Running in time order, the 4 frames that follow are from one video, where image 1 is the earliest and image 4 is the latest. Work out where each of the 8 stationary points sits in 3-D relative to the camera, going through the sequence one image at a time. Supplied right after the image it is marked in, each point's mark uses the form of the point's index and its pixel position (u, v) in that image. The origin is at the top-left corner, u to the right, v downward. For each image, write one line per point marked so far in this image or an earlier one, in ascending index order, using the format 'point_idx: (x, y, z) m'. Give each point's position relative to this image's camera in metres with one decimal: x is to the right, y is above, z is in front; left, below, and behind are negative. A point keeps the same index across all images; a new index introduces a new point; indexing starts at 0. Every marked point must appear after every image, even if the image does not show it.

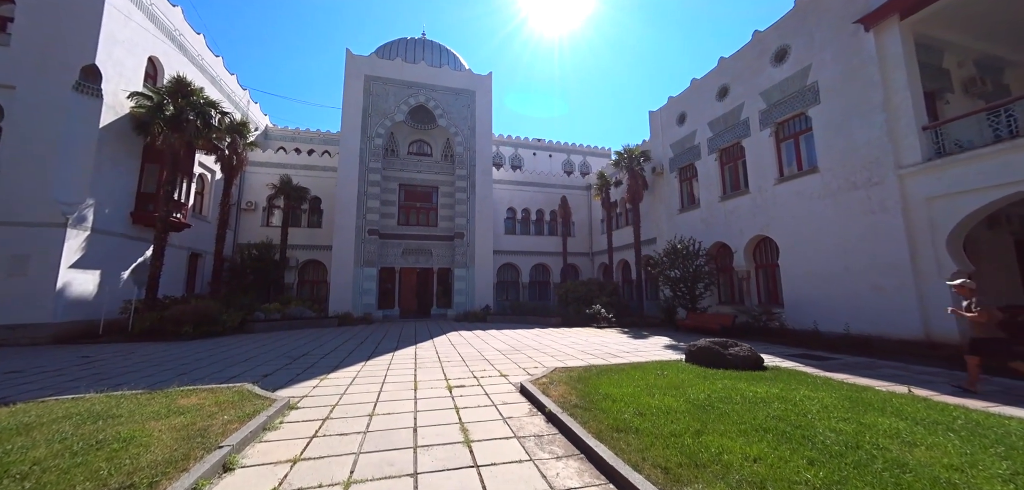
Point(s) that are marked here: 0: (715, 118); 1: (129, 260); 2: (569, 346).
0: (+7.3, +4.6, +13.2) m
1: (-12.3, -0.5, +11.6) m
2: (+1.4, -2.4, +8.7) m
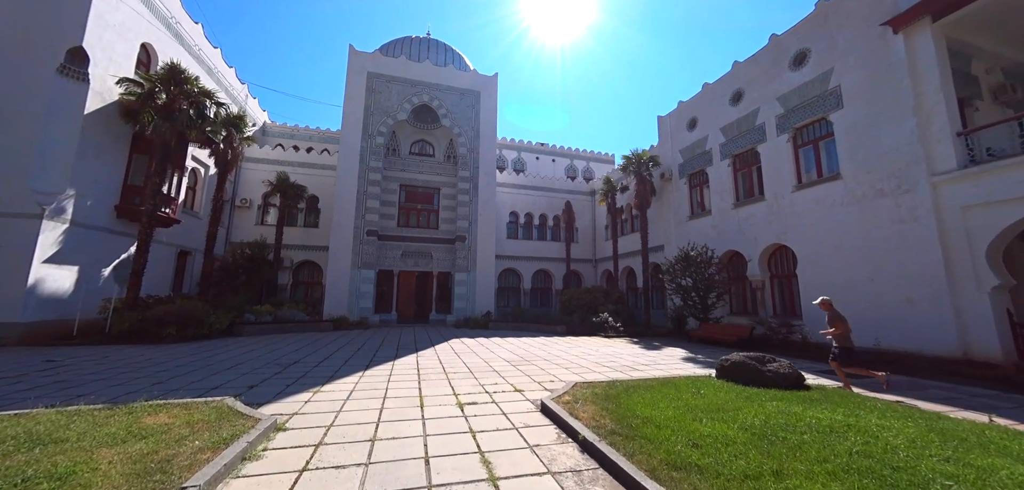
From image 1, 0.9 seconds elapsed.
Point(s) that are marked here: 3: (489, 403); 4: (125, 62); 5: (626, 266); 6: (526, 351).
0: (+7.6, +4.3, +12.8) m
1: (-12.1, -0.3, +11.0) m
2: (+1.5, -2.5, +8.1) m
3: (-0.3, -2.0, +4.5) m
4: (-11.6, +5.5, +10.9) m
5: (+5.8, -1.1, +18.7) m
6: (+0.3, -2.6, +8.8) m
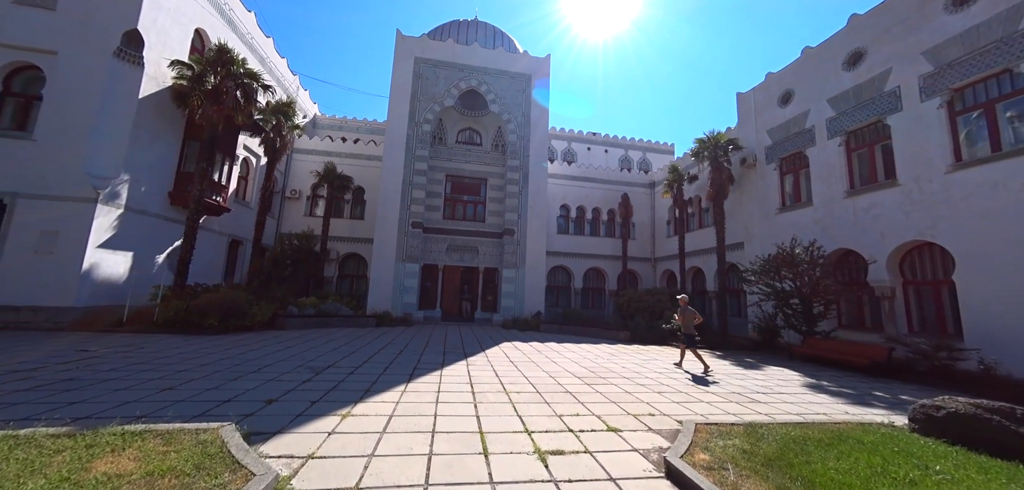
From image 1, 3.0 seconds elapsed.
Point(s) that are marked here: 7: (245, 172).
0: (+9.4, +4.4, +10.4) m
1: (-10.4, +0.1, +10.9) m
2: (+2.8, -2.3, +6.5) m
3: (+0.6, -1.8, +3.1) m
4: (-9.9, +5.9, +10.7) m
5: (+8.2, -0.9, +16.5) m
6: (+1.7, -2.4, +7.4) m
7: (-10.9, +3.0, +14.8) m
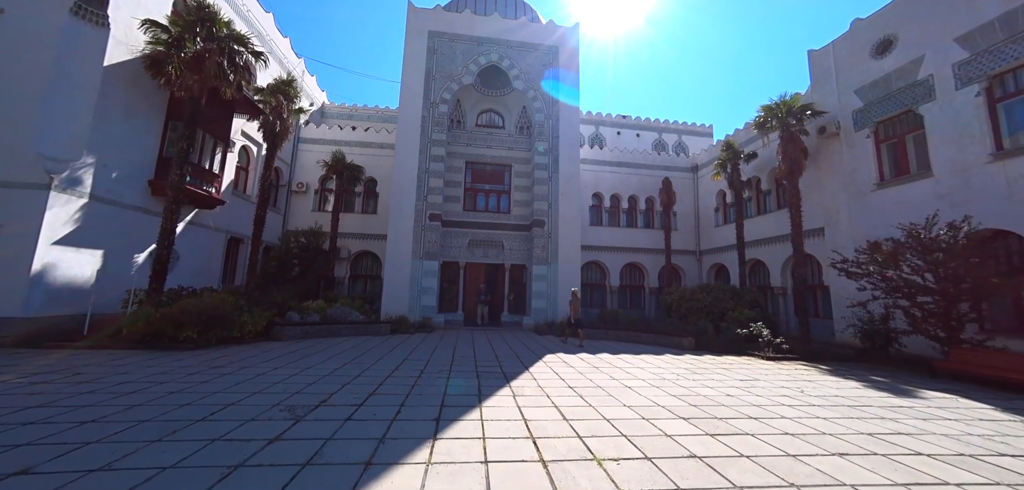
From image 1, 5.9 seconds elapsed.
0: (+10.3, +4.8, +8.0) m
1: (-9.5, +0.1, +9.3) m
2: (+3.6, -2.0, +4.4) m
3: (+1.3, -1.5, +1.1) m
4: (-9.0, +6.0, +9.1) m
5: (+9.4, -0.5, +14.2) m
6: (+2.5, -2.1, +5.3) m
7: (-9.8, +3.0, +13.3) m
